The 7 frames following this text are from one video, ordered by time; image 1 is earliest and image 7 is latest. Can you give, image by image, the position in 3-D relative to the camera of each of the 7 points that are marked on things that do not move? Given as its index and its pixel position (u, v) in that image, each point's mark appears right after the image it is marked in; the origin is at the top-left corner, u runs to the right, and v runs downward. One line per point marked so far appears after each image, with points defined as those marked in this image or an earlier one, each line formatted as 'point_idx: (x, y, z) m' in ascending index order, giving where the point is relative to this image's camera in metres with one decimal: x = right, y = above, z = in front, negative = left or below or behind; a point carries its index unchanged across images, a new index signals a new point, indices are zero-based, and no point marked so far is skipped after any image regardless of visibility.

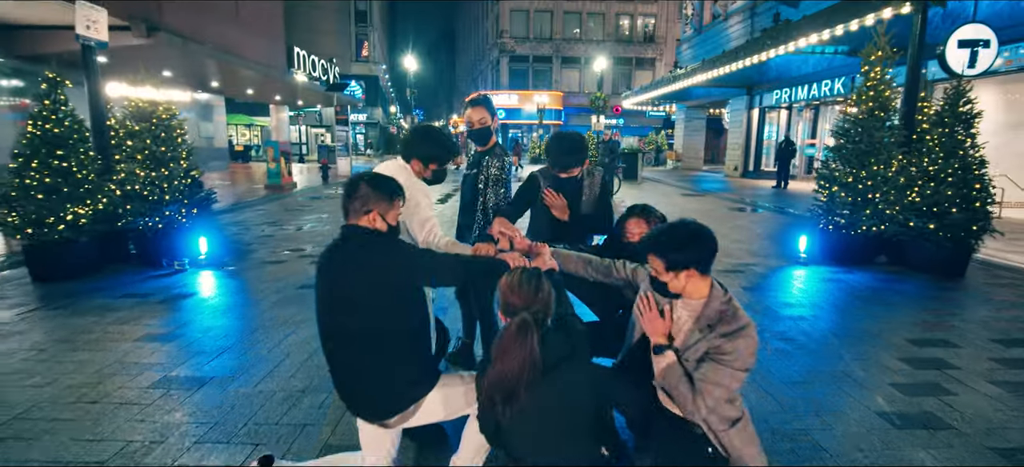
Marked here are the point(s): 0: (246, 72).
0: (-10.5, +6.2, +17.8) m
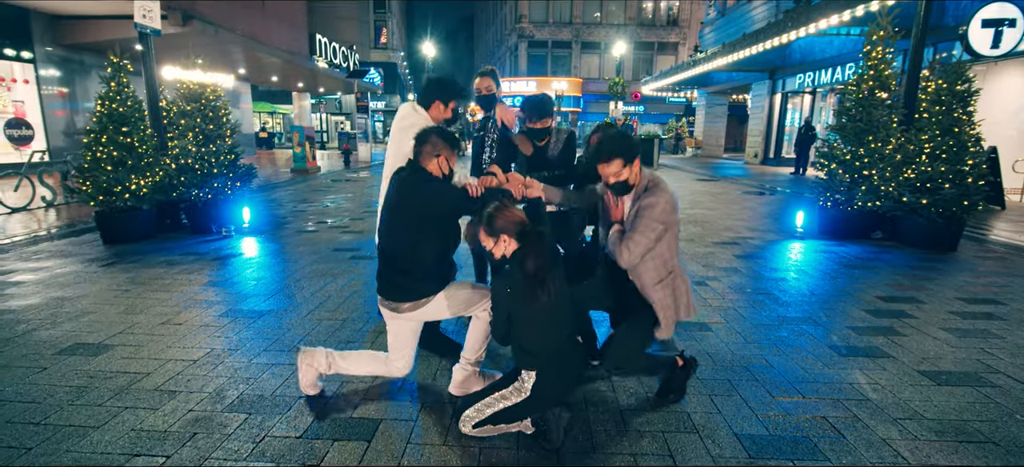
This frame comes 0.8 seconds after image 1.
0: (-9.8, +7.1, +18.7) m
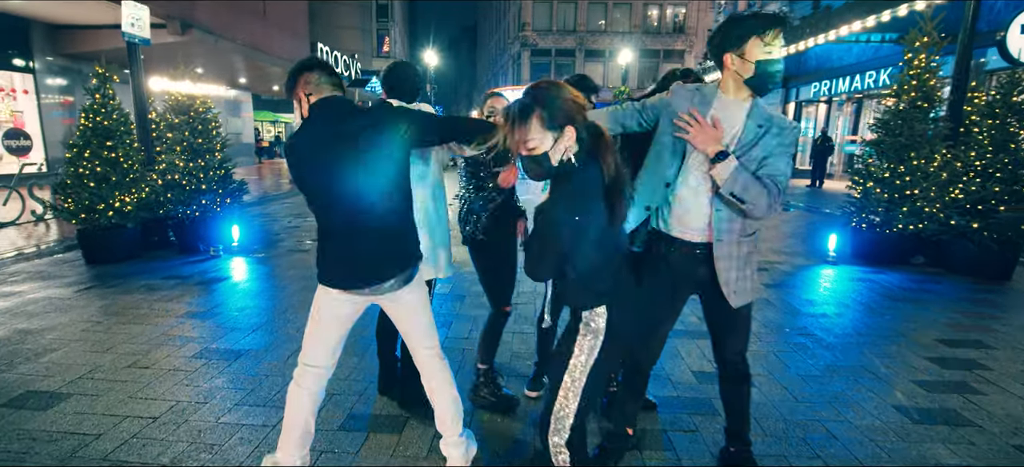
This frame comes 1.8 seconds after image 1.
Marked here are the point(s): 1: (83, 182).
0: (-9.4, +6.6, +18.4) m
1: (-5.9, +0.7, +6.4) m
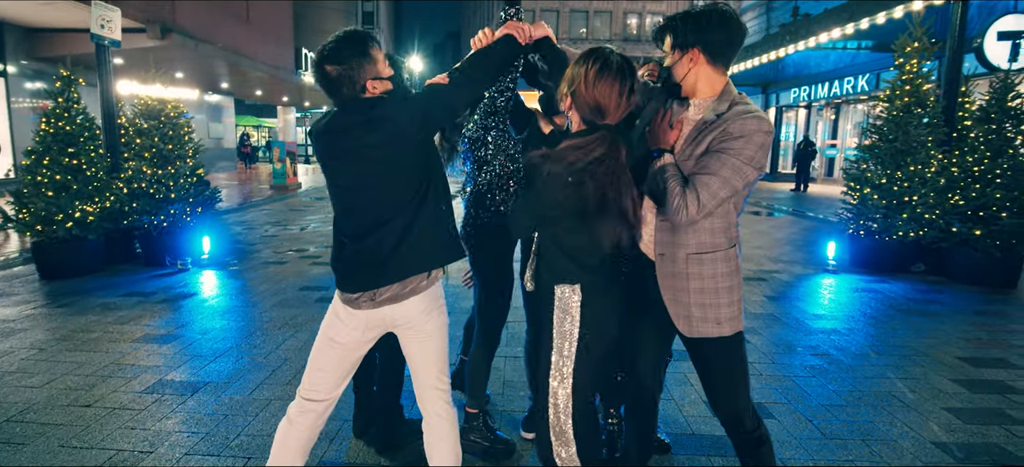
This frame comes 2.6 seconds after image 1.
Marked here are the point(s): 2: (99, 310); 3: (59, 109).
0: (-9.9, +6.3, +17.9) m
1: (-6.1, +0.5, +5.9) m
2: (-4.6, -0.9, +5.1) m
3: (-5.9, +1.6, +6.0) m
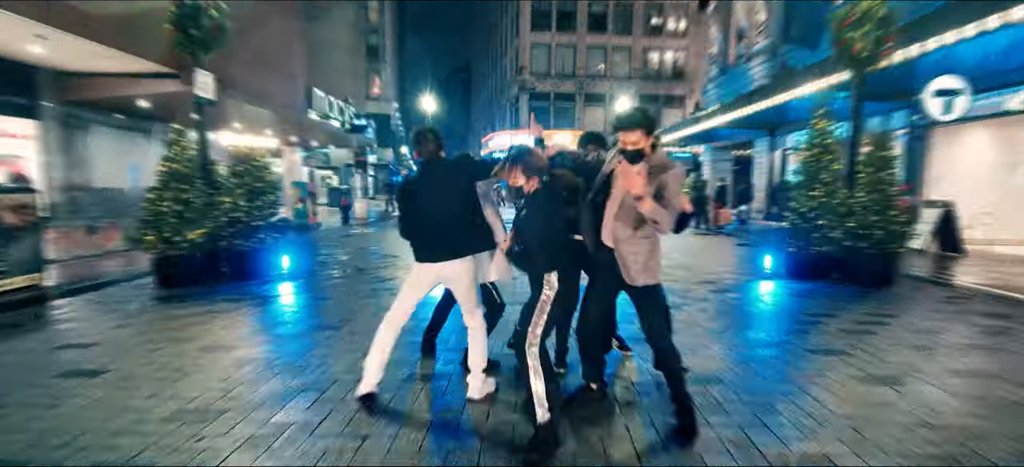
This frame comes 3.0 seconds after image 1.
0: (-9.5, +5.3, +19.9) m
1: (-5.9, +0.3, +7.5) m
2: (-4.5, -1.1, +6.7) m
3: (-5.7, +1.3, +7.7) m
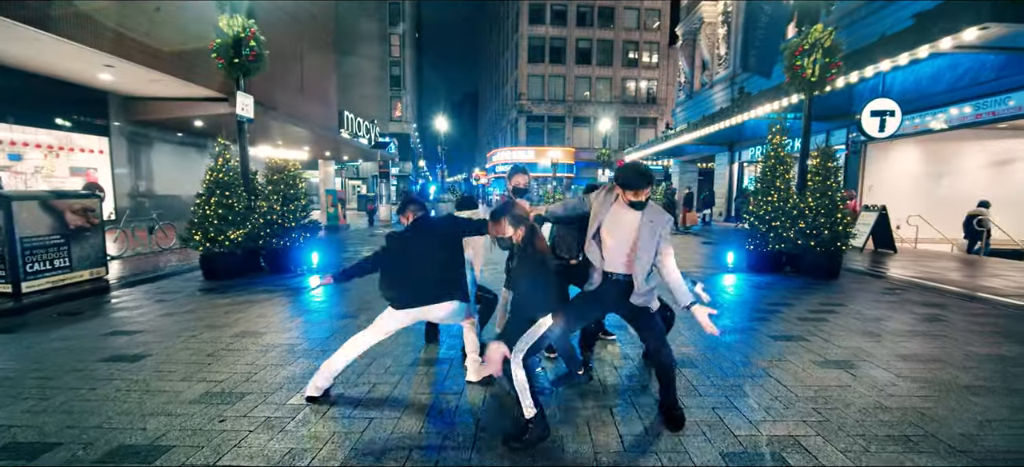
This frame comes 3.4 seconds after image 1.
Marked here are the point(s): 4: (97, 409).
0: (-9.8, +4.7, +21.2) m
1: (-5.9, +0.3, +8.7) m
2: (-4.5, -1.1, +7.8) m
3: (-5.8, +1.3, +8.9) m
4: (-3.2, -1.4, +3.6) m
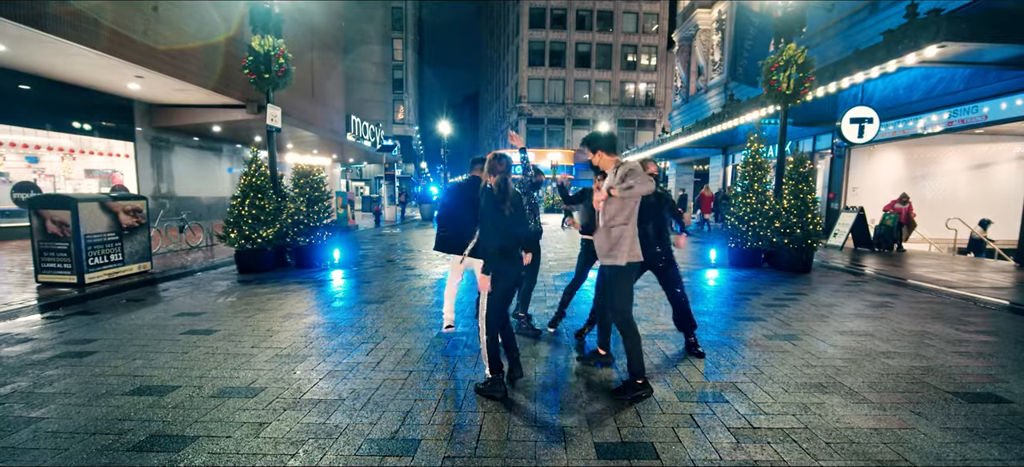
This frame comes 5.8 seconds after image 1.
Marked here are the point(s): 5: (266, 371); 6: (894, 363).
0: (-9.8, +4.7, +22.2) m
1: (-5.9, +0.3, +9.7) m
2: (-4.4, -1.0, +8.8) m
3: (-5.7, +1.4, +9.9) m
4: (-3.2, -1.3, +4.6) m
5: (-2.4, -1.3, +4.4) m
6: (+4.0, -1.4, +4.8) m
